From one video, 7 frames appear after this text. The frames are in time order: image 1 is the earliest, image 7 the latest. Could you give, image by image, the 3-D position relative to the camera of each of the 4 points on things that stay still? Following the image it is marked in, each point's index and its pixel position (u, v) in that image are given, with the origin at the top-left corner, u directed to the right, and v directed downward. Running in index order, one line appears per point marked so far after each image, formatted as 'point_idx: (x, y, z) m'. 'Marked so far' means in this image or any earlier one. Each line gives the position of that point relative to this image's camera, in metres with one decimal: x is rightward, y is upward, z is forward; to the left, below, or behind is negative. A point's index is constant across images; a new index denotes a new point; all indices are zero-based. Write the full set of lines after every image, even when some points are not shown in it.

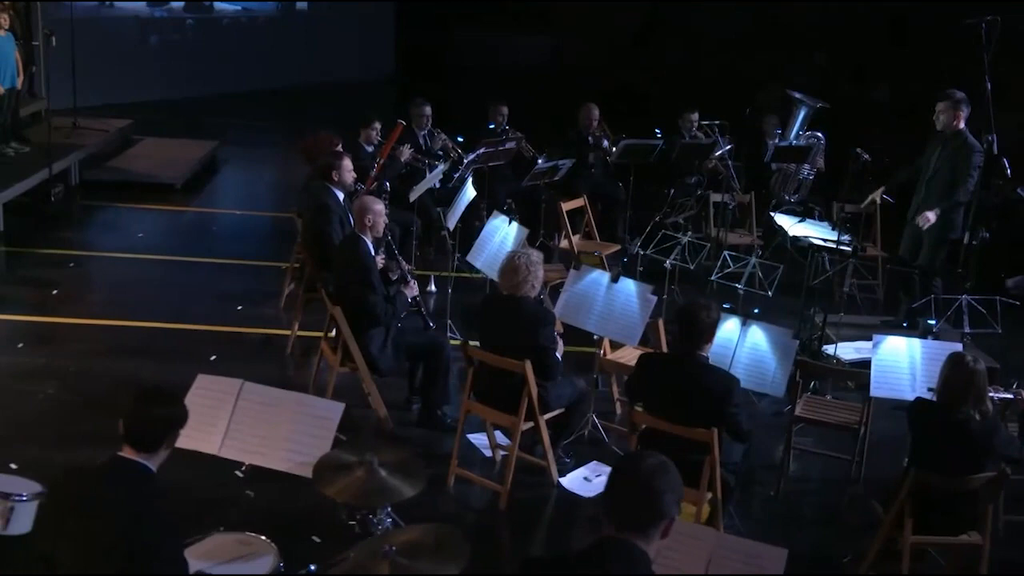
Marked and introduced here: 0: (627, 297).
0: (+0.5, 0.0, +5.7) m
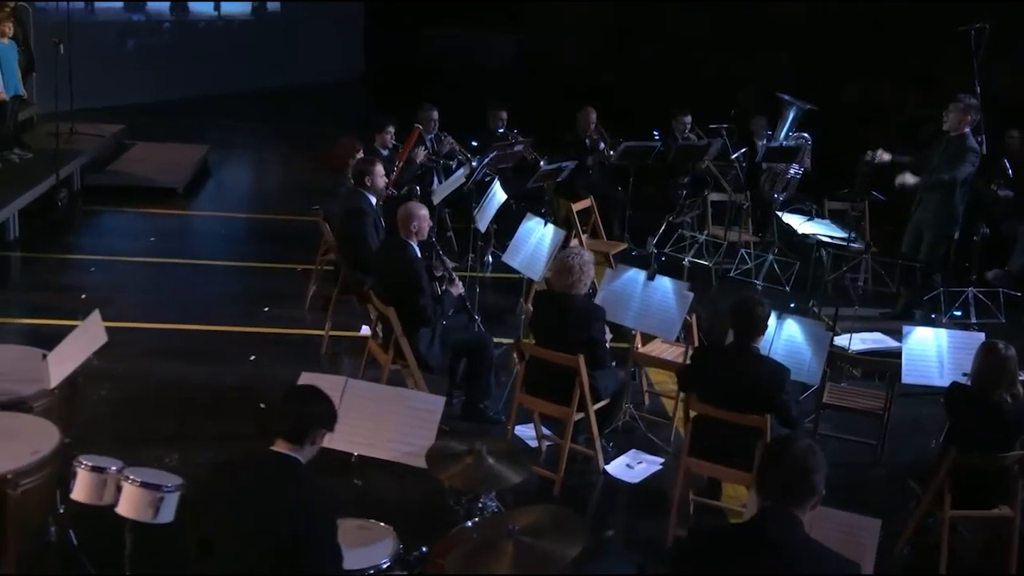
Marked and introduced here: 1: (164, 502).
0: (+0.7, 0.0, +6.0) m
1: (-1.0, -0.6, +3.8) m
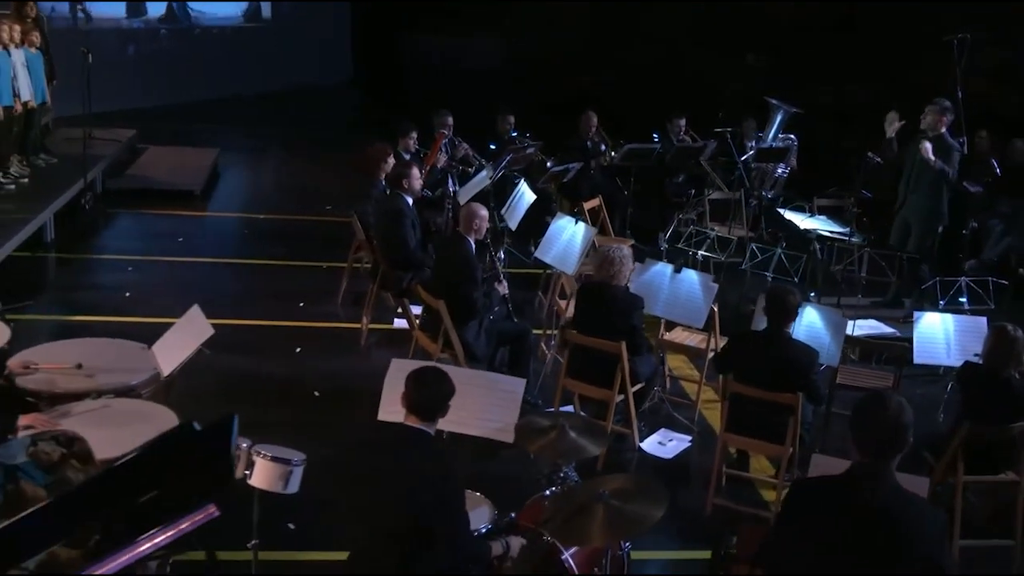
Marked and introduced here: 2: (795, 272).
0: (+0.9, 0.0, +6.5) m
1: (-0.7, -0.6, +4.3) m
2: (+1.7, +0.1, +8.1) m
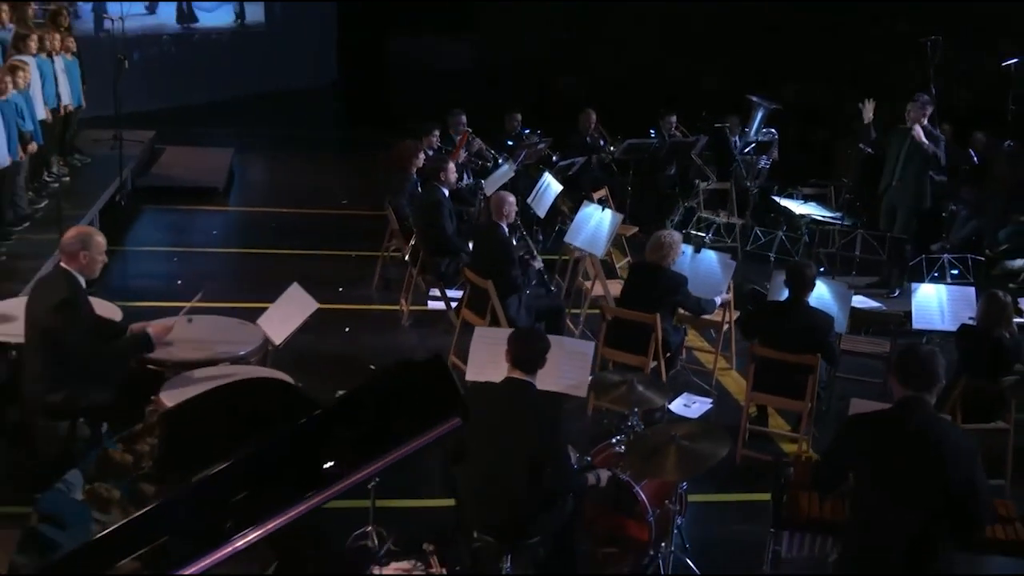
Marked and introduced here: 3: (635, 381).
0: (+1.1, +0.1, +7.3) m
1: (-0.4, -0.5, +5.0) m
2: (+1.9, +0.2, +8.9) m
3: (+0.5, -0.4, +5.5) m
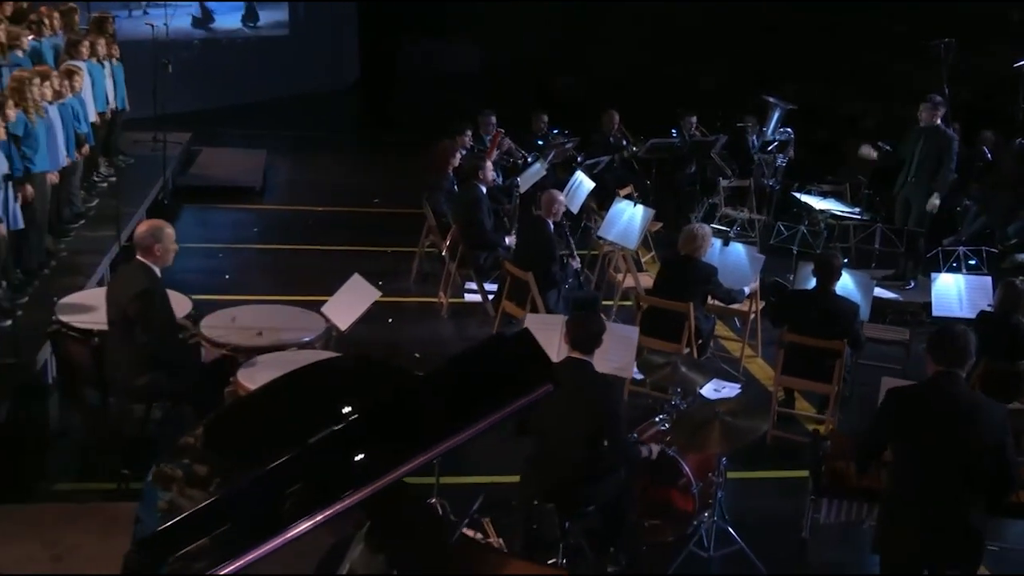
0: (+1.3, +0.2, +7.7) m
1: (-0.1, -0.4, +5.4) m
2: (+2.1, +0.3, +9.3) m
3: (+0.7, -0.3, +5.9) m
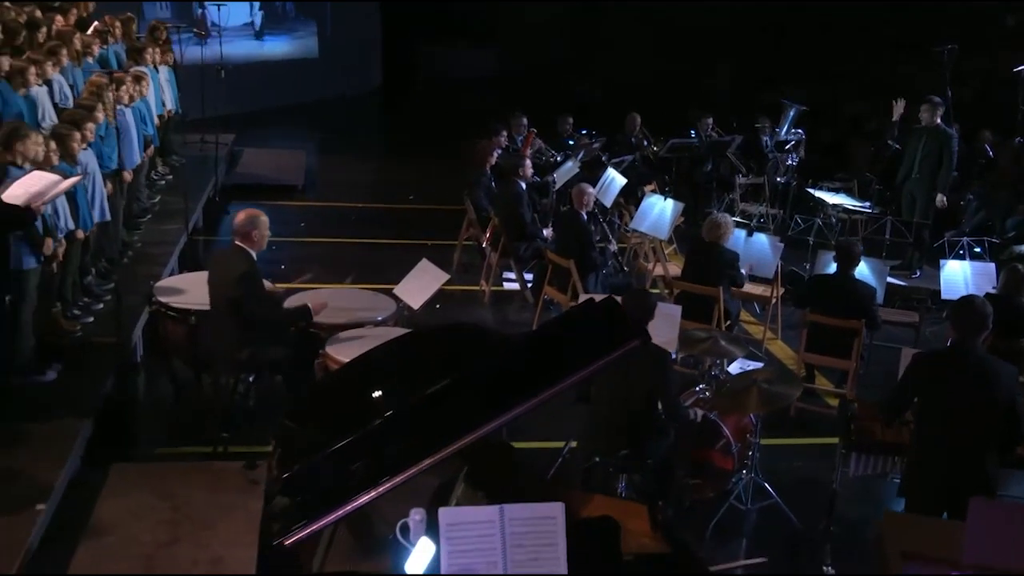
0: (+1.5, +0.3, +8.4) m
1: (+0.1, -0.4, +6.0) m
2: (+2.3, +0.4, +10.0) m
3: (+1.0, -0.2, +6.6) m
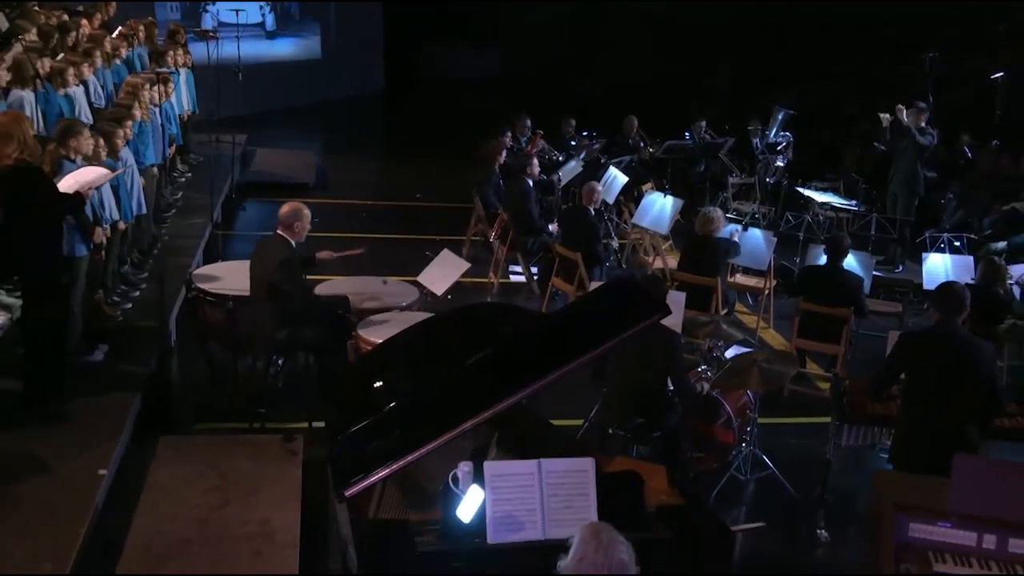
0: (+1.6, +0.3, +8.9) m
1: (+0.2, -0.3, +6.6) m
2: (+2.3, +0.4, +10.6) m
3: (+1.1, -0.2, +7.1) m
